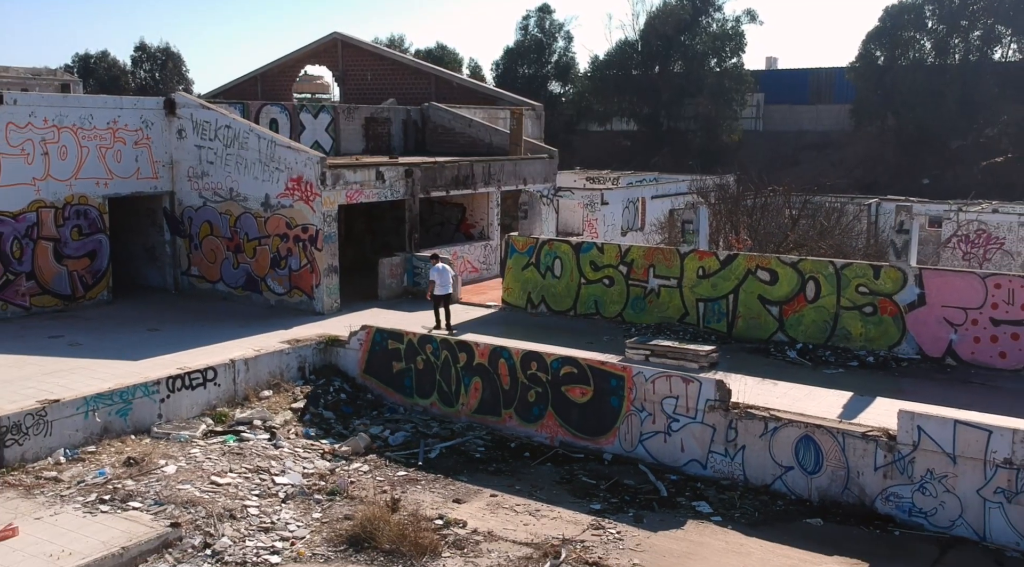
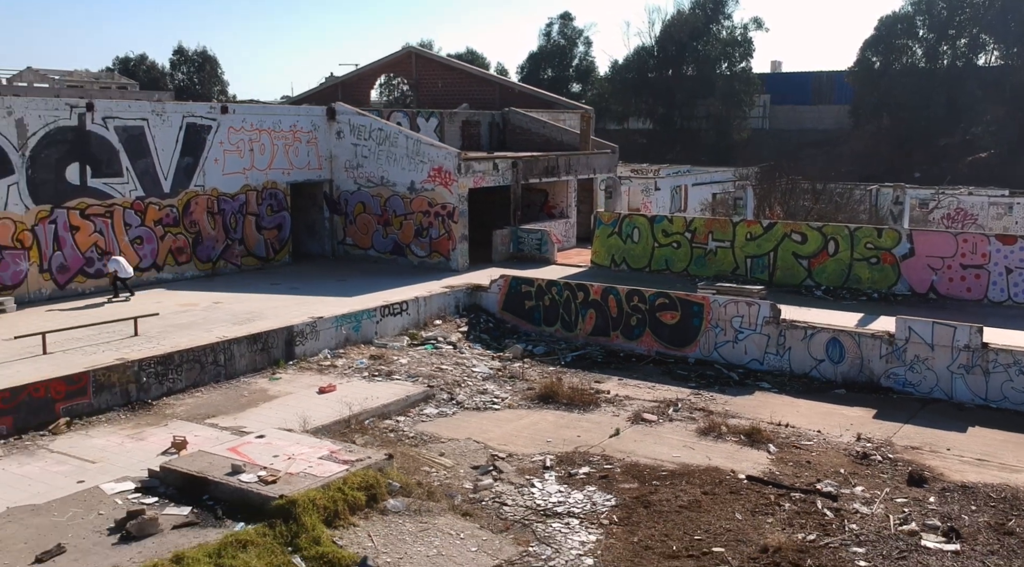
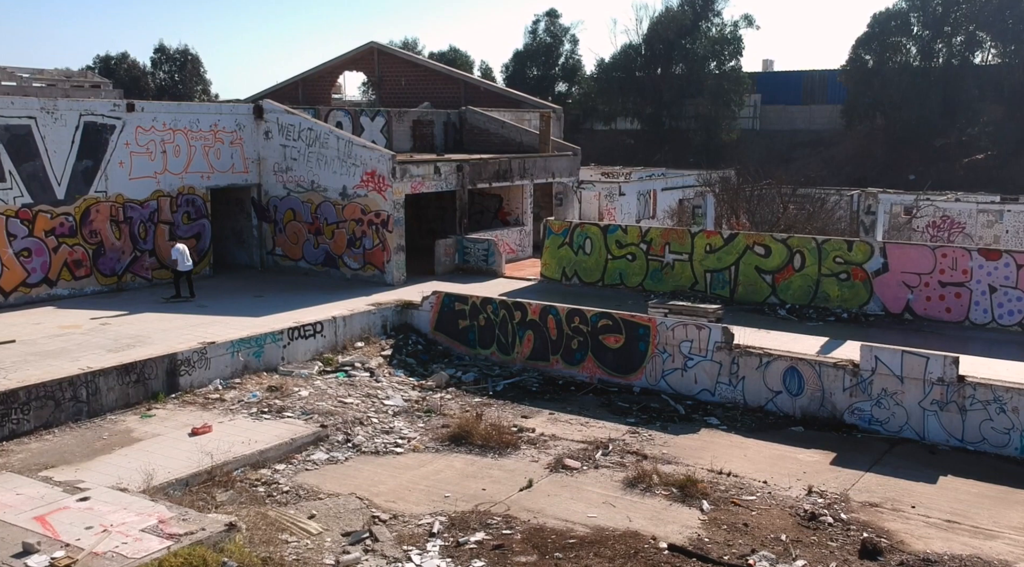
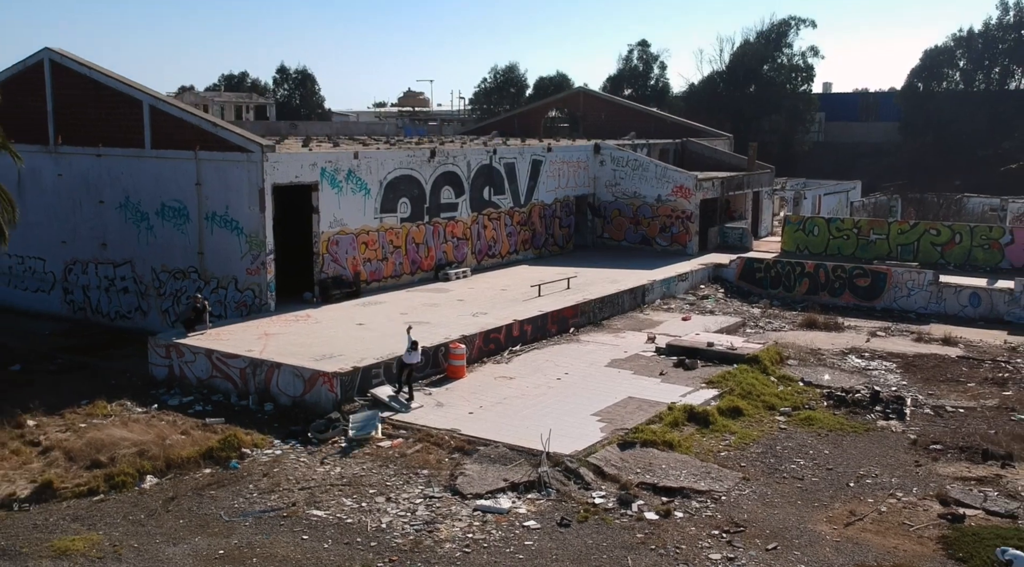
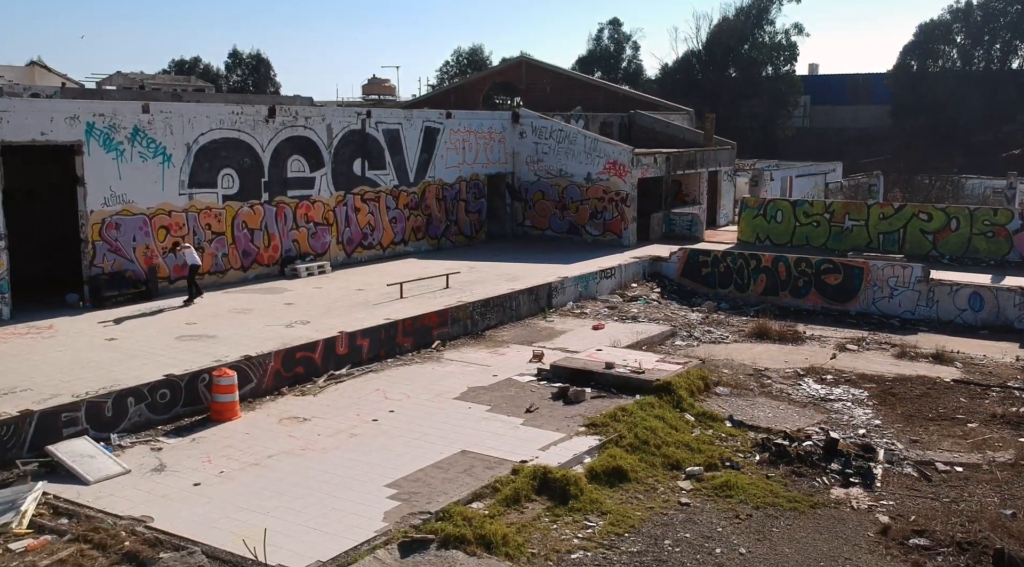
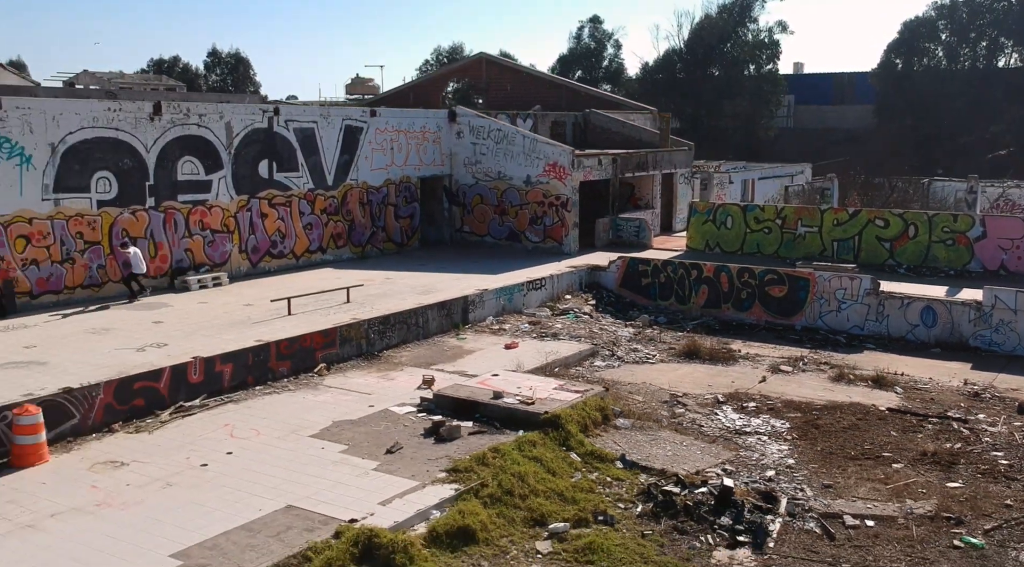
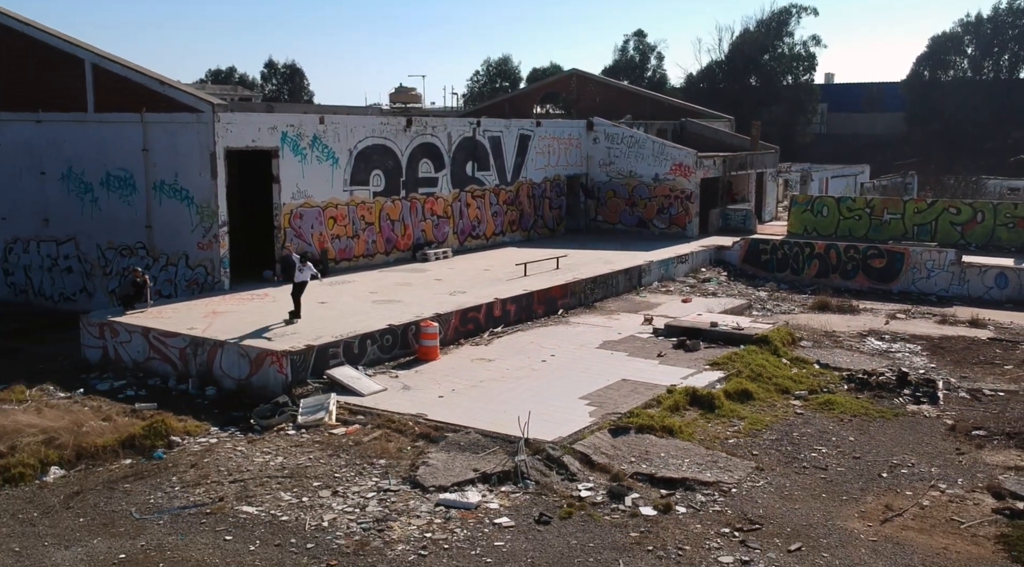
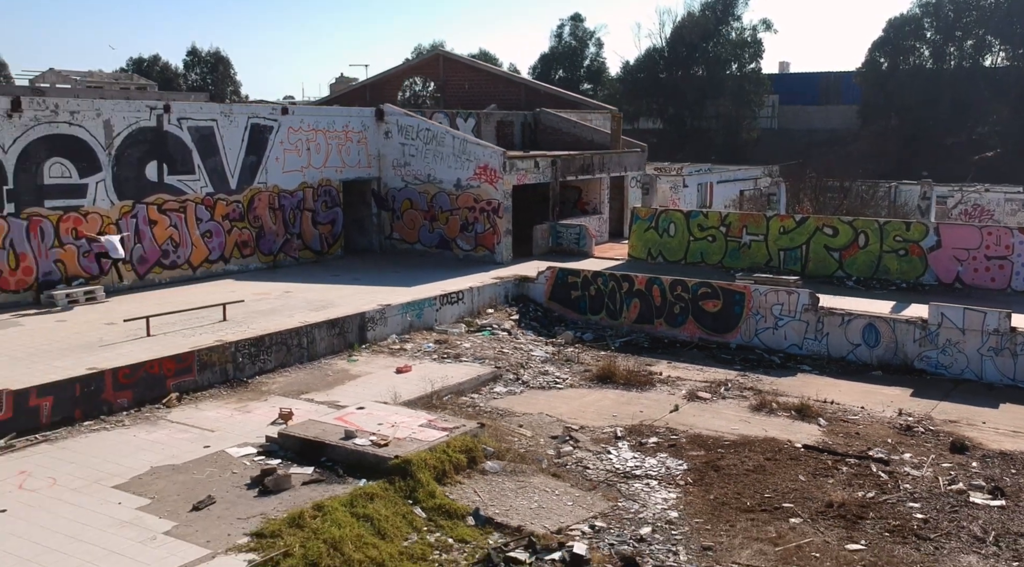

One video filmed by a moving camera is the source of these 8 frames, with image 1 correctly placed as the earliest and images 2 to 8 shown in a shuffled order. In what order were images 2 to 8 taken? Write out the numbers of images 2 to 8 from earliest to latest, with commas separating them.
3, 2, 8, 6, 5, 7, 4
